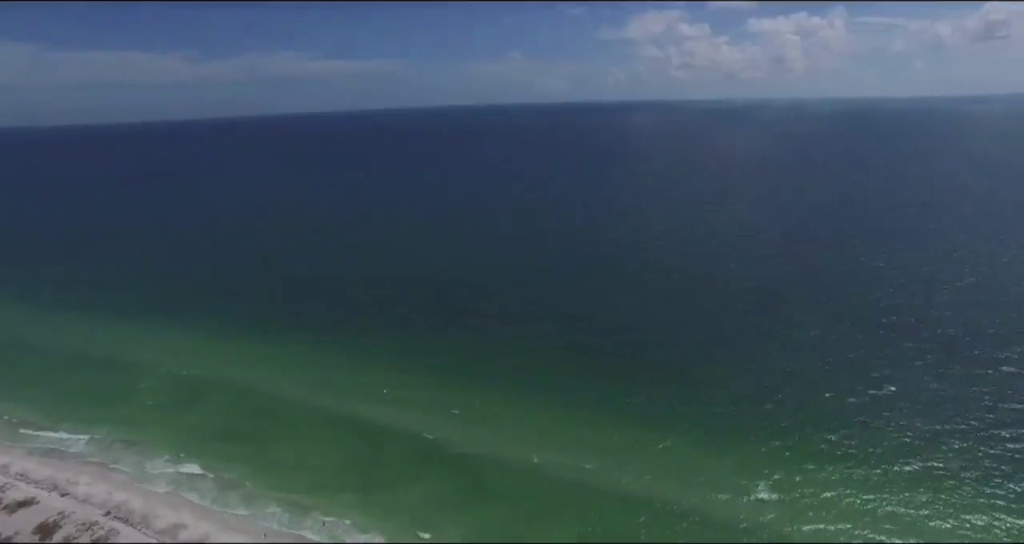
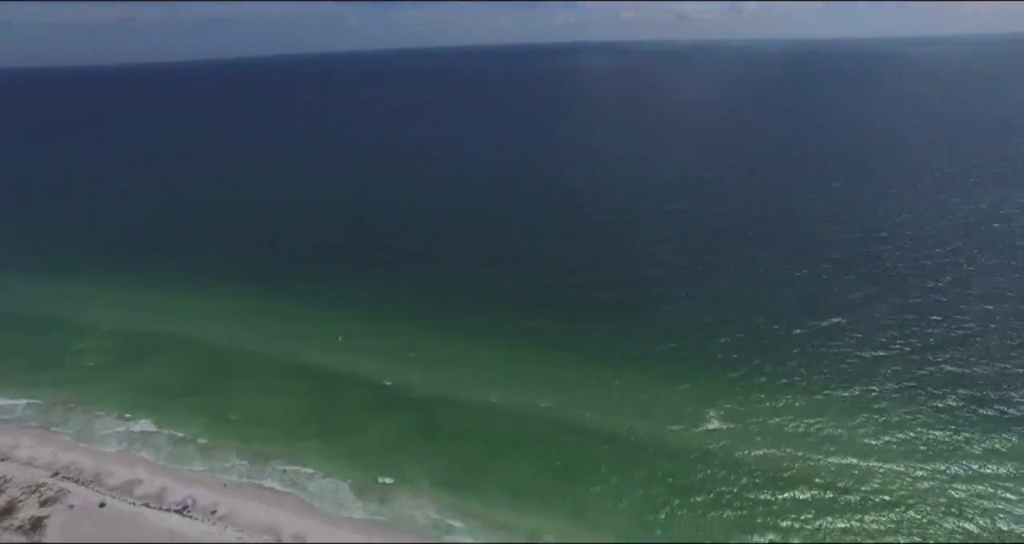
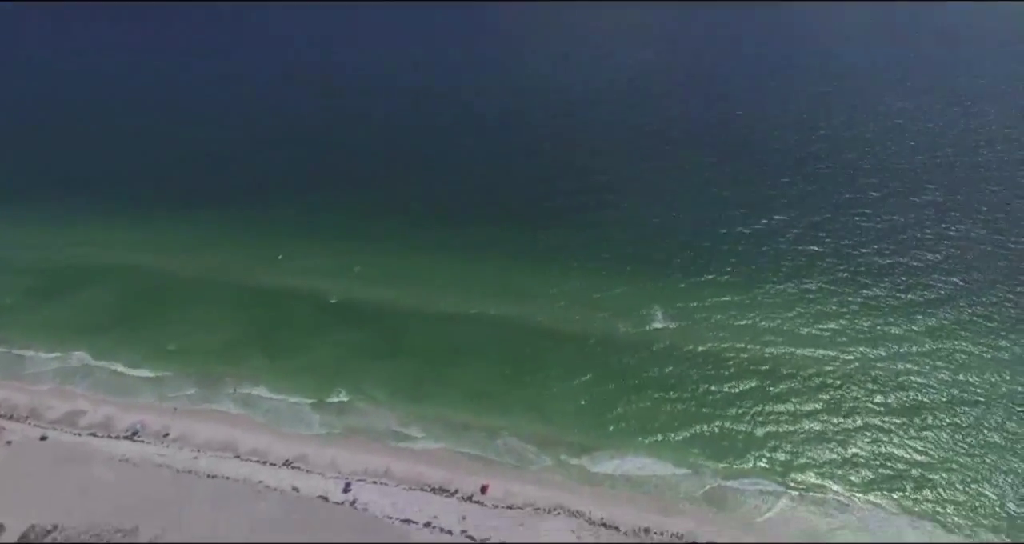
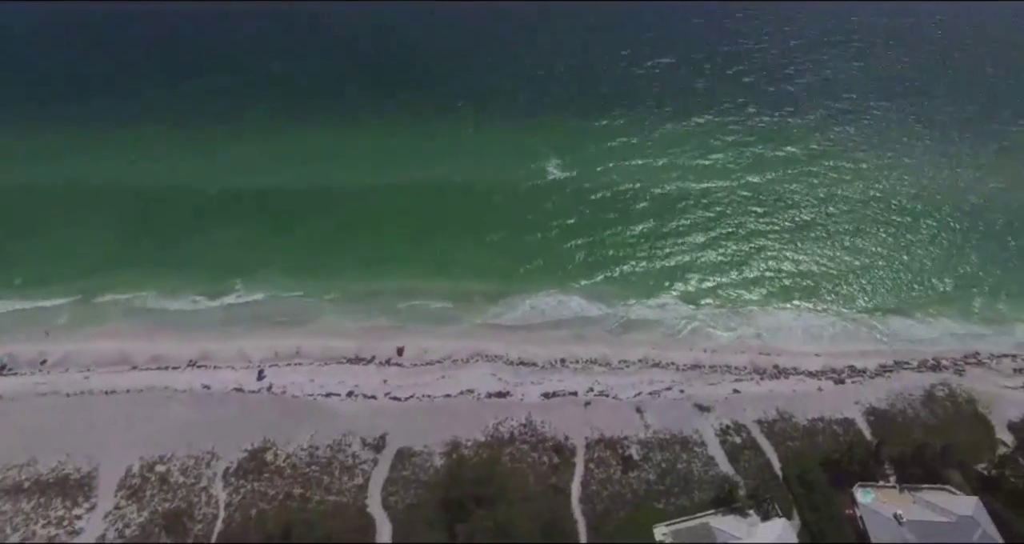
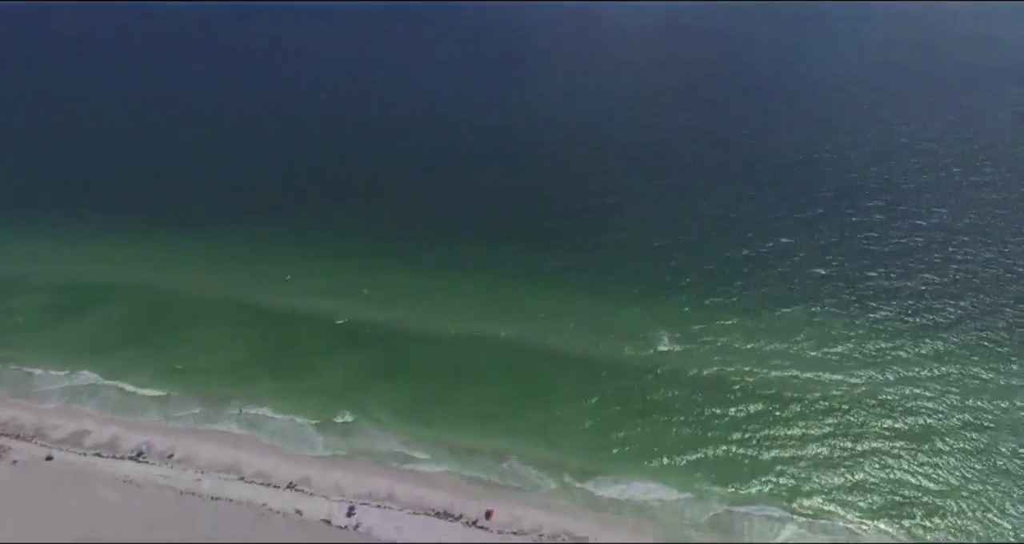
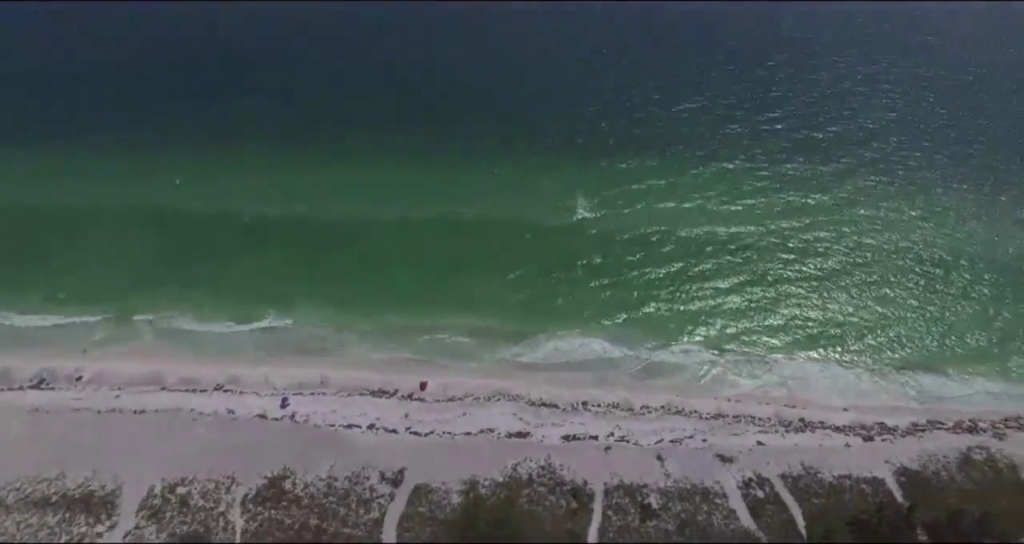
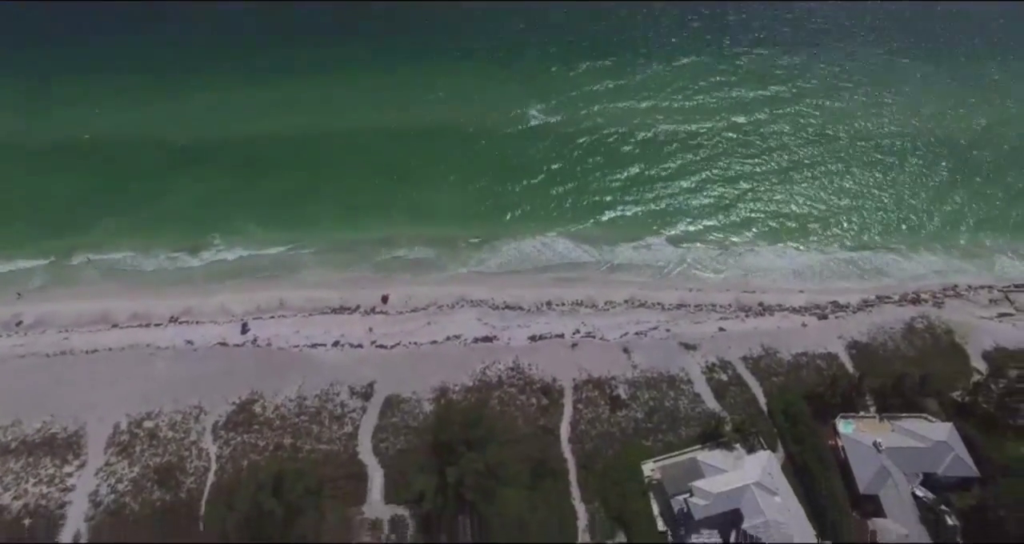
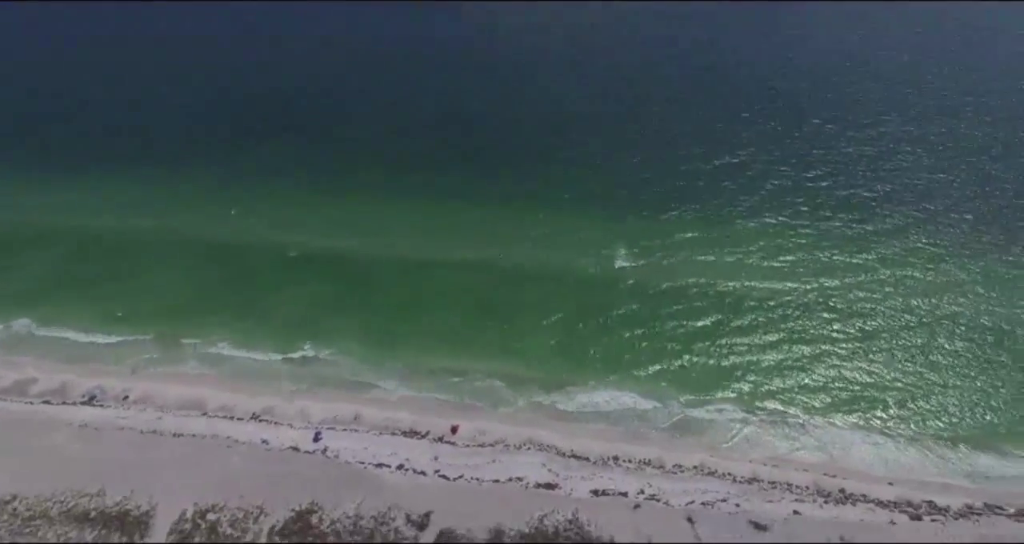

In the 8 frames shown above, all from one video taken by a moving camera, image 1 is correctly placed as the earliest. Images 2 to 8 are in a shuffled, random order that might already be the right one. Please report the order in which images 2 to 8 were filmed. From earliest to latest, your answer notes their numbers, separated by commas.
2, 5, 3, 8, 6, 4, 7
